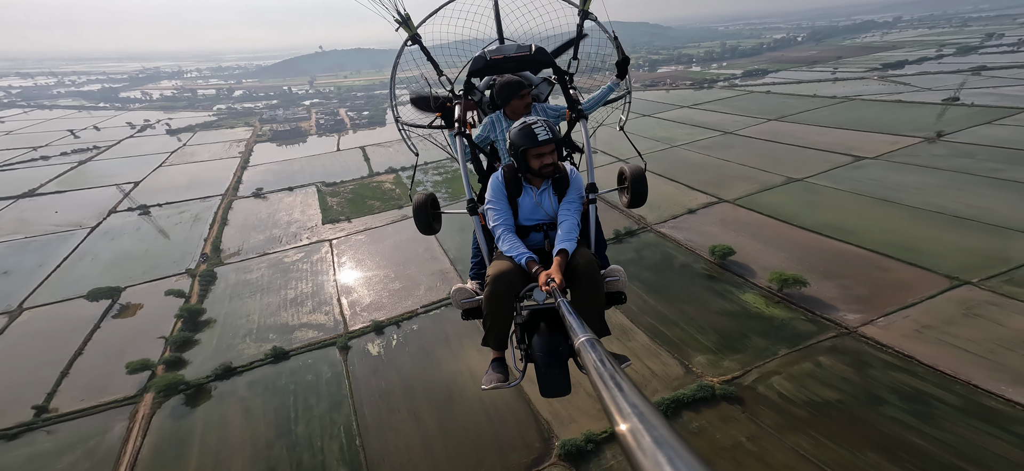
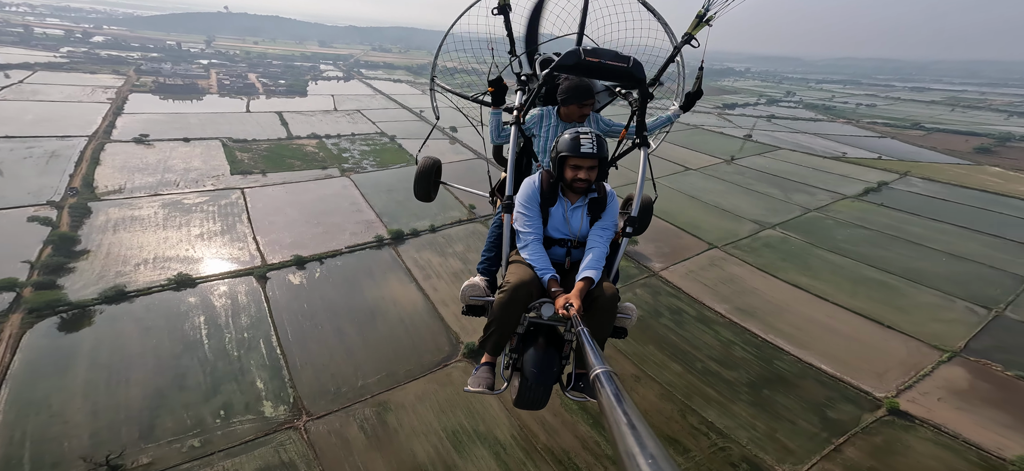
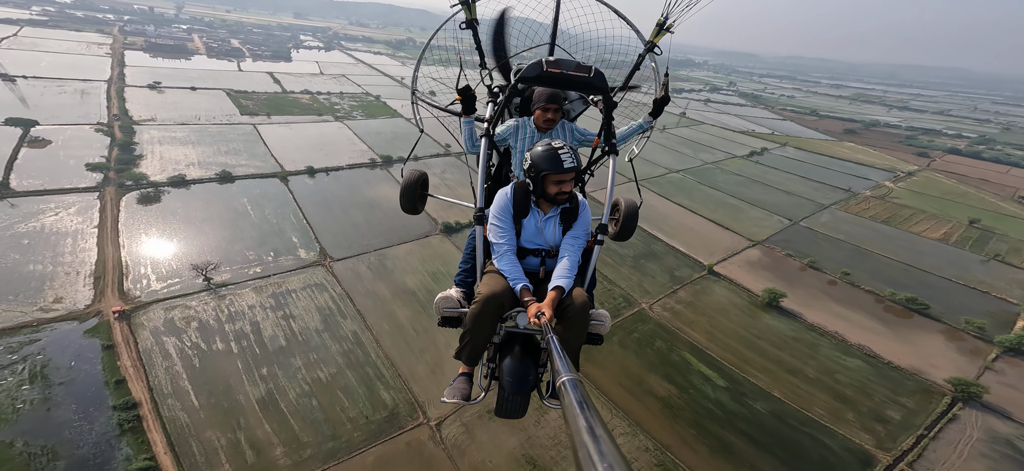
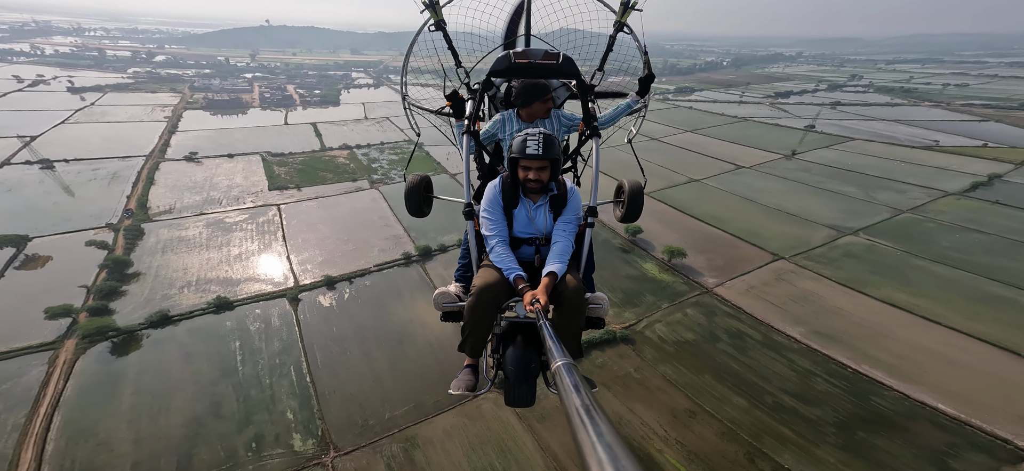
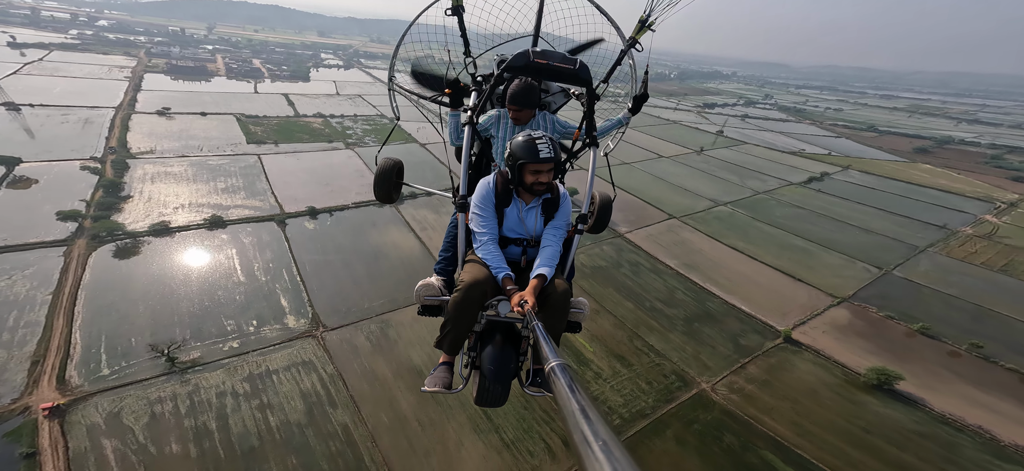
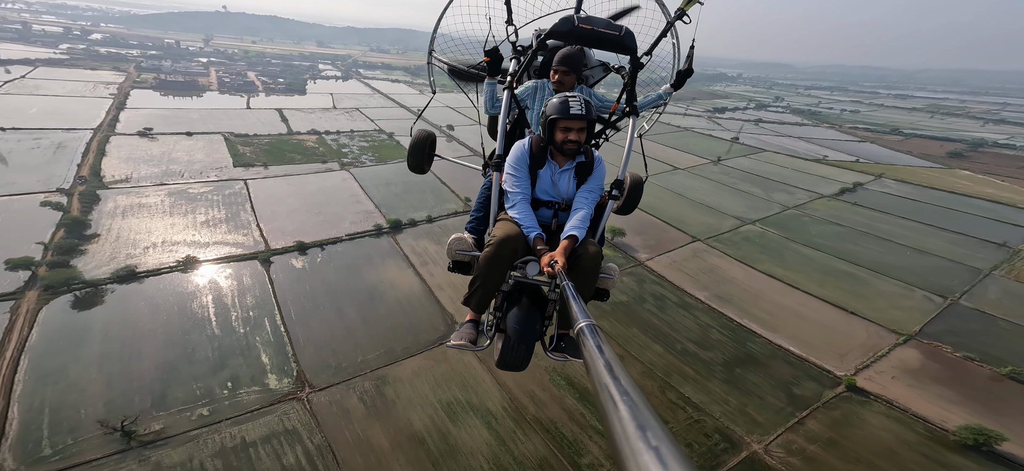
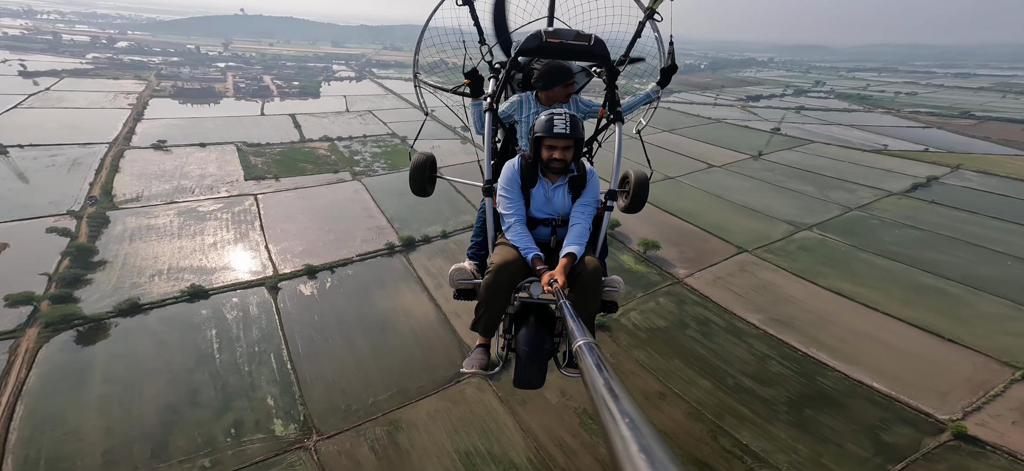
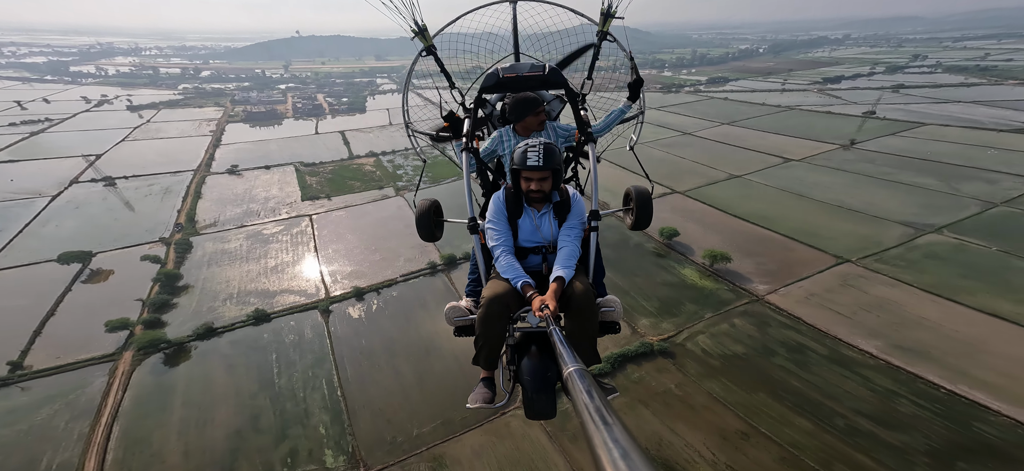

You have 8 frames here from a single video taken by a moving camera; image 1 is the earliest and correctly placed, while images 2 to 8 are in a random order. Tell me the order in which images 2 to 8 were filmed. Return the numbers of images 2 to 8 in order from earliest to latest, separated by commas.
8, 4, 7, 2, 6, 5, 3
